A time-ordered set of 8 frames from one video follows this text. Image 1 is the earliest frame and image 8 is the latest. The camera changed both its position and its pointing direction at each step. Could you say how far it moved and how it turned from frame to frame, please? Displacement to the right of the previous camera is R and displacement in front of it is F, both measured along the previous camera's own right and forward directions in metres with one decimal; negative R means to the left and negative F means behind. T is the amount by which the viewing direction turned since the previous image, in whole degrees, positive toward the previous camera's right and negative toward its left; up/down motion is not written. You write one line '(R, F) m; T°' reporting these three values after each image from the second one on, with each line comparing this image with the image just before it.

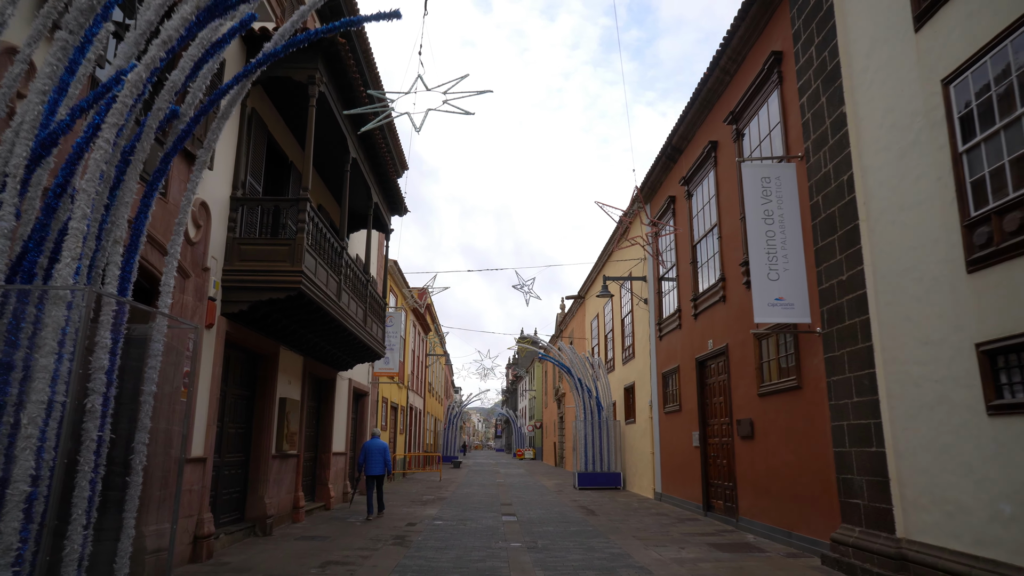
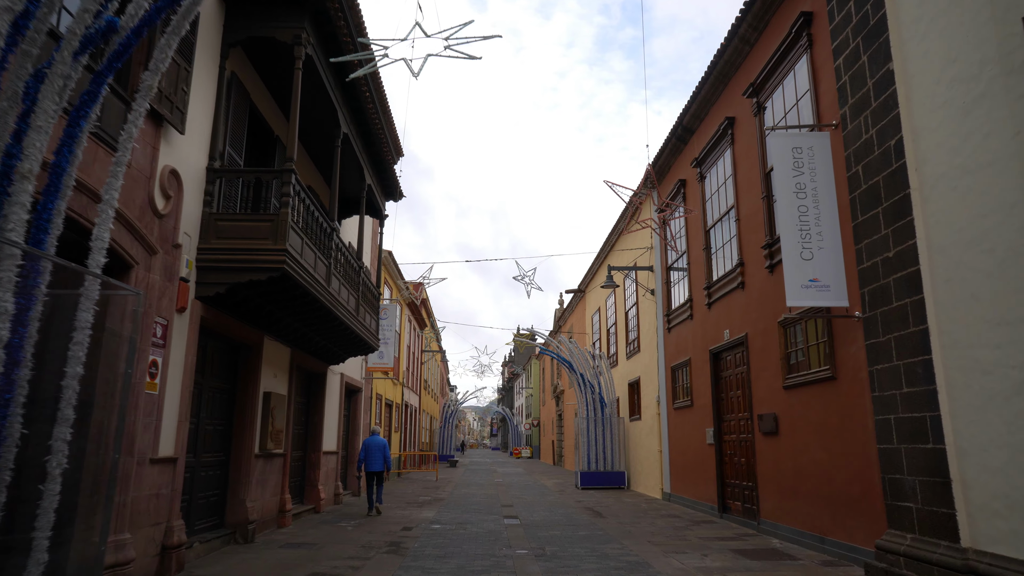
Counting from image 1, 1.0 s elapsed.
(-0.1, +0.8) m; 0°
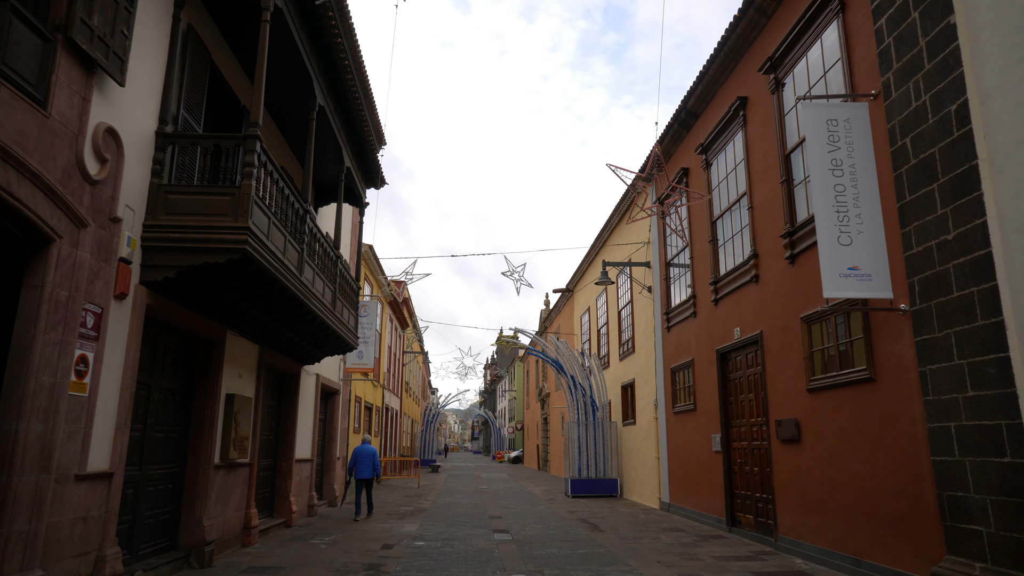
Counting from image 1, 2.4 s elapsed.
(-0.2, +1.0) m; +1°
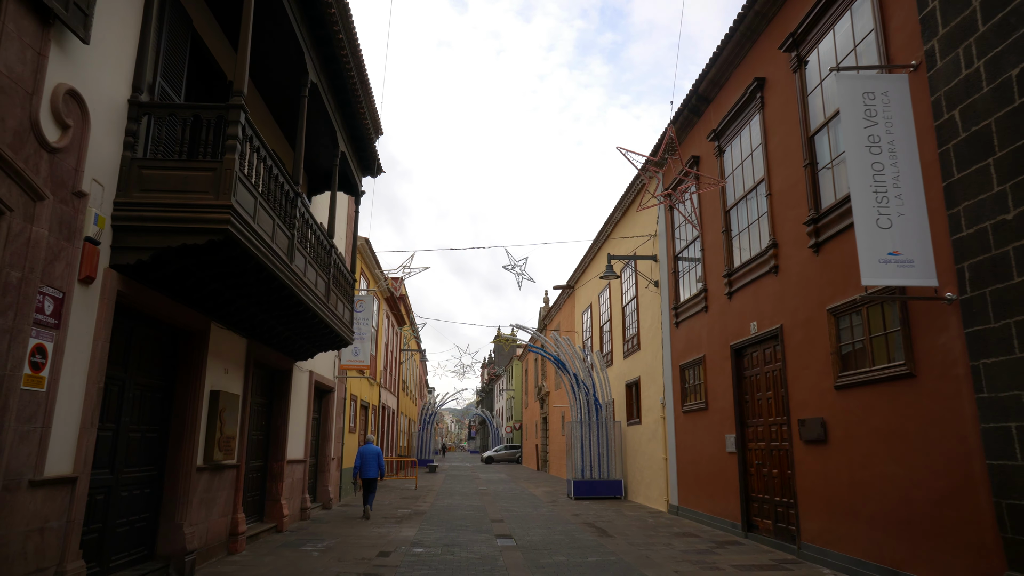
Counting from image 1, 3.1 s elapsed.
(-0.1, +0.6) m; 0°
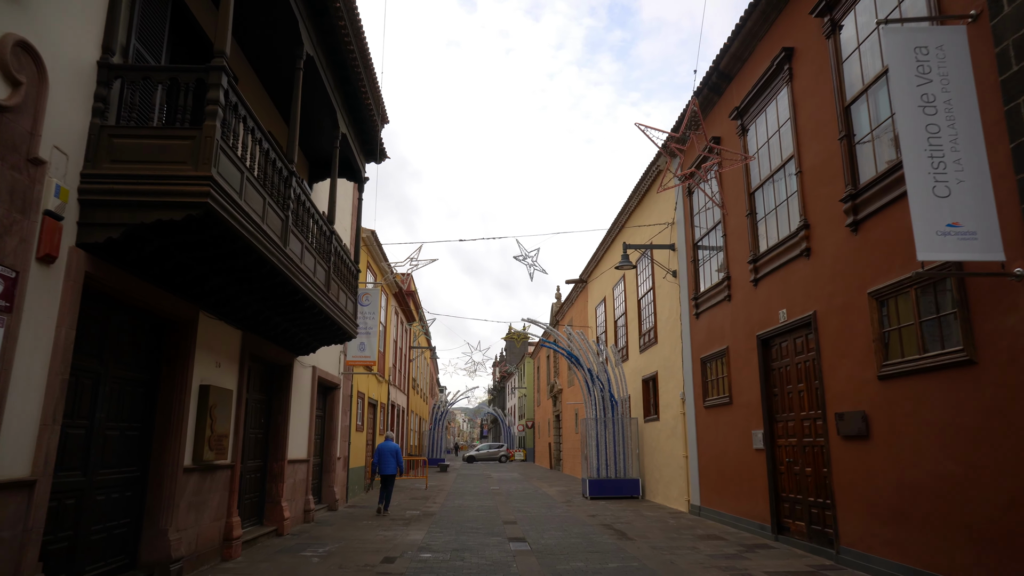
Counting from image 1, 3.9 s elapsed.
(0.0, +0.6) m; -1°
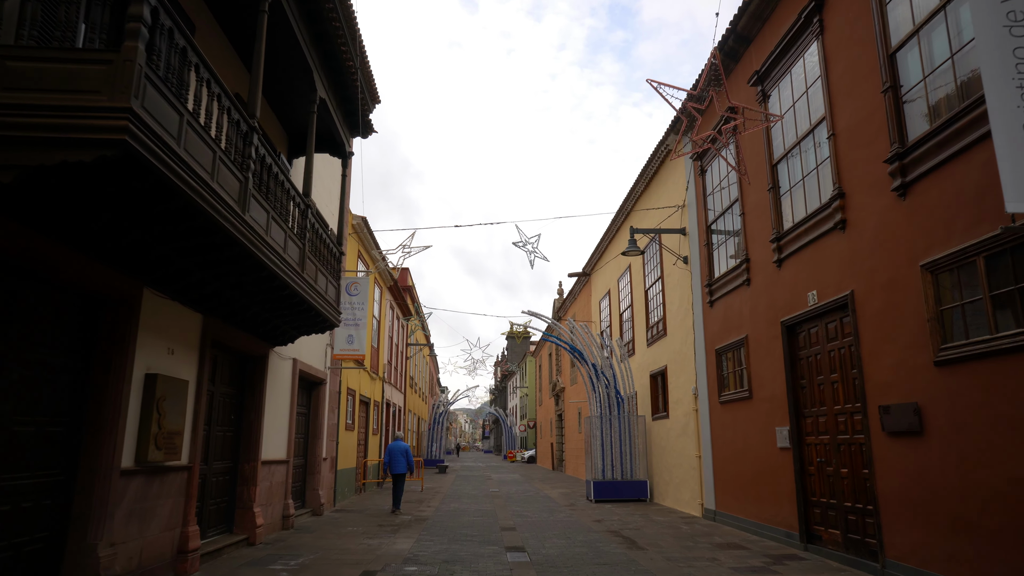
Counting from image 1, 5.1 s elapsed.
(+0.1, +1.0) m; 0°
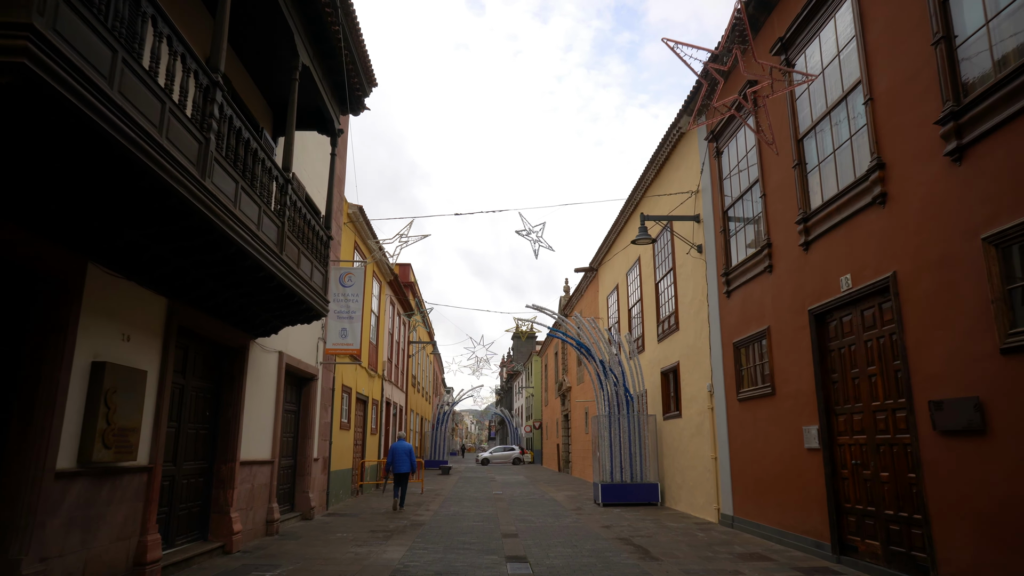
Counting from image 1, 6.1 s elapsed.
(+0.1, +0.8) m; -1°
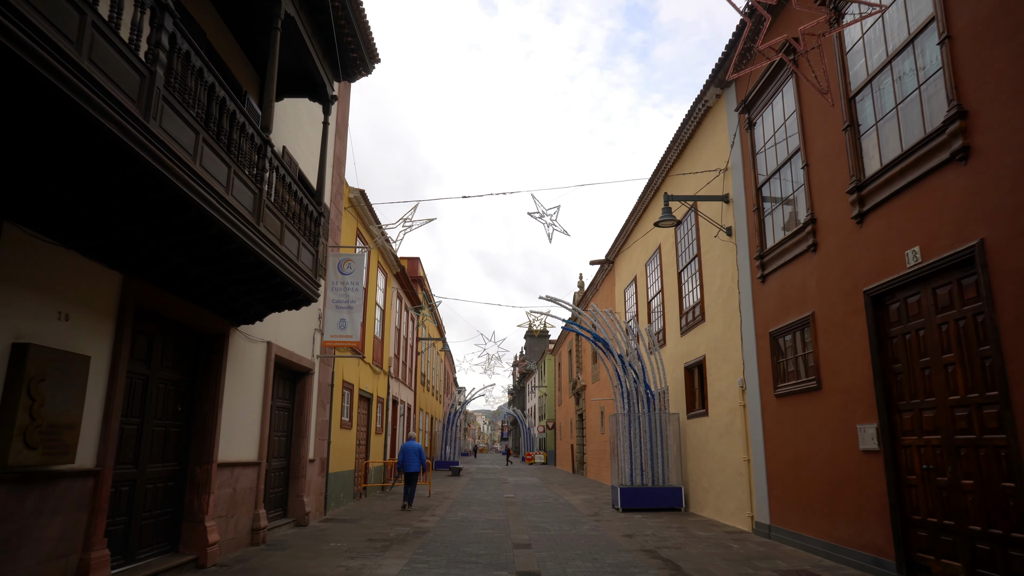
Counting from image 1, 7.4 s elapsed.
(0.0, +1.0) m; -1°
